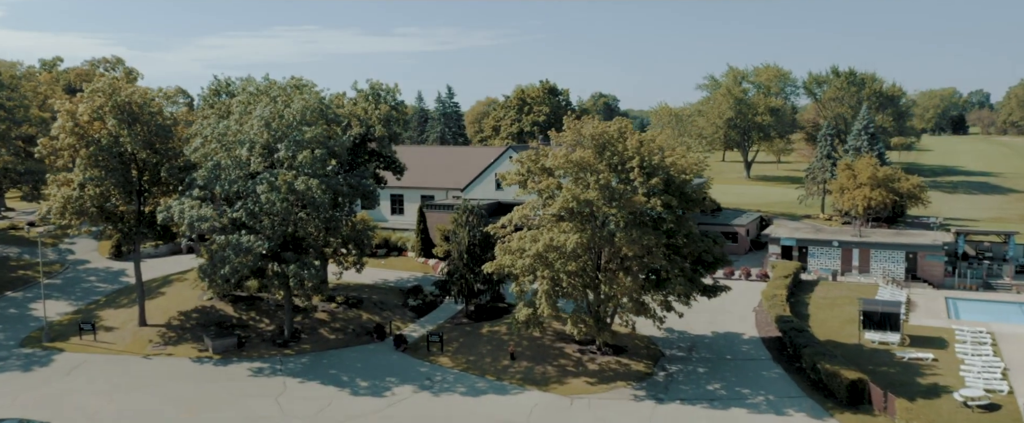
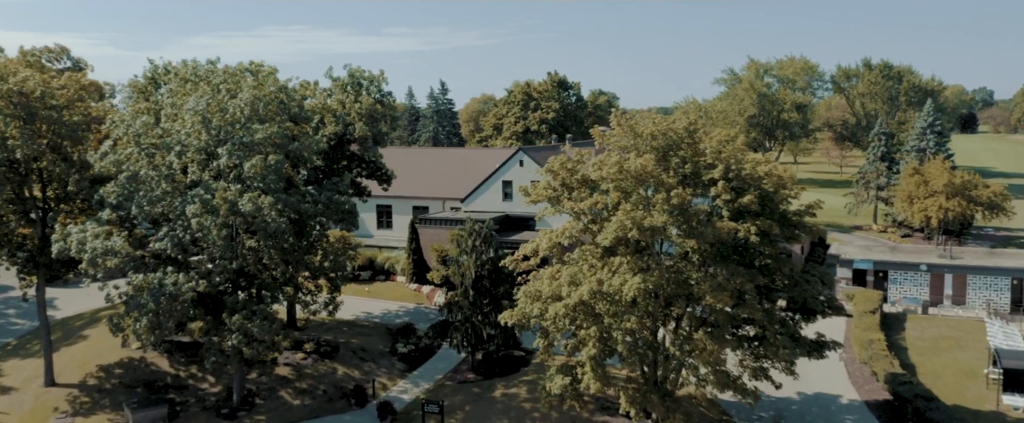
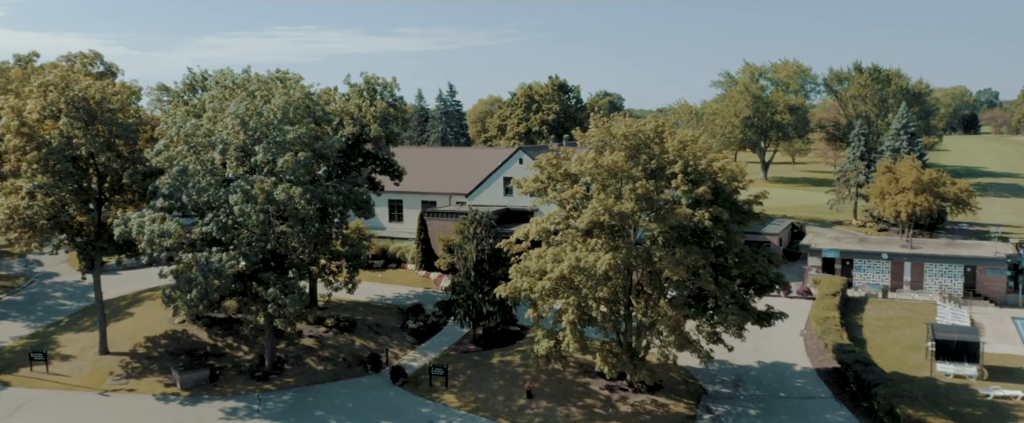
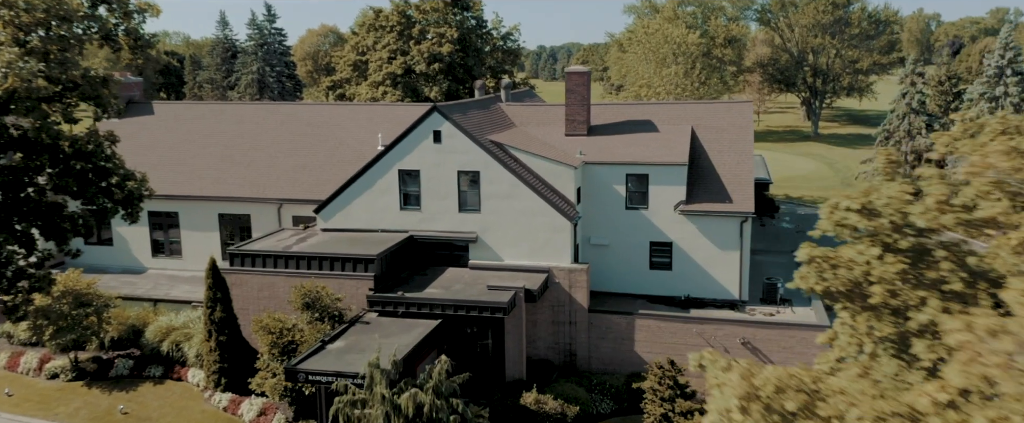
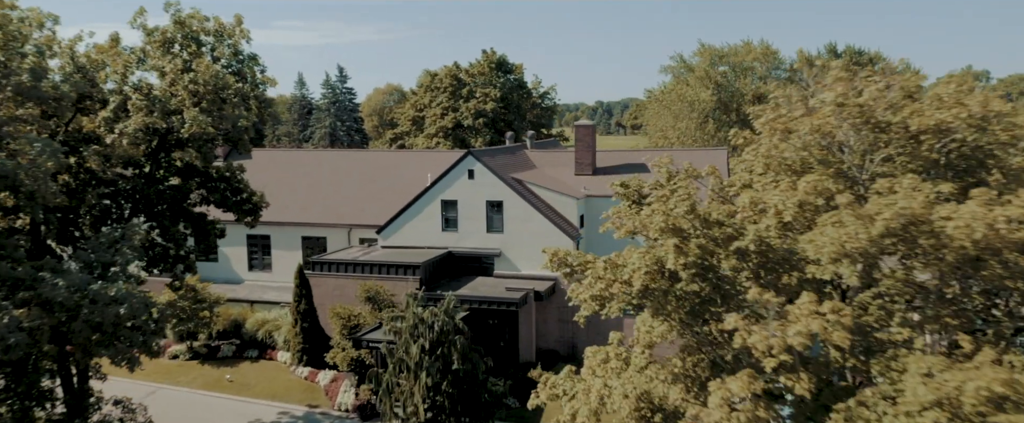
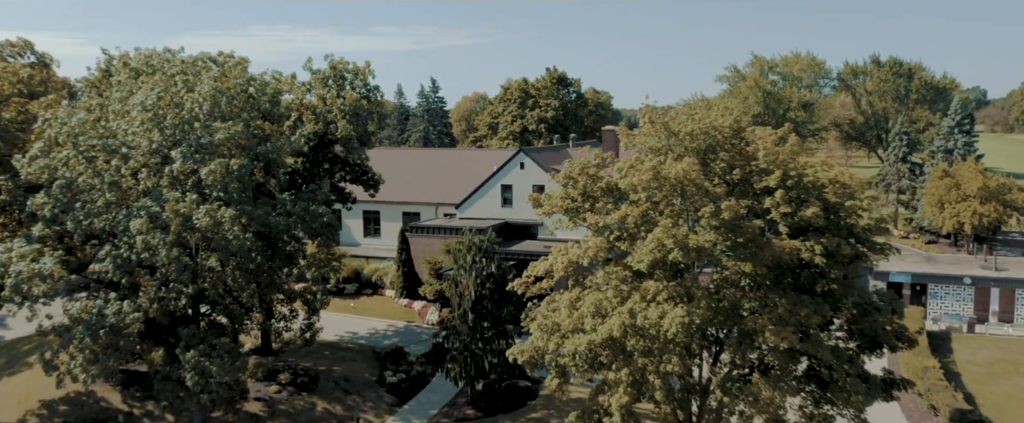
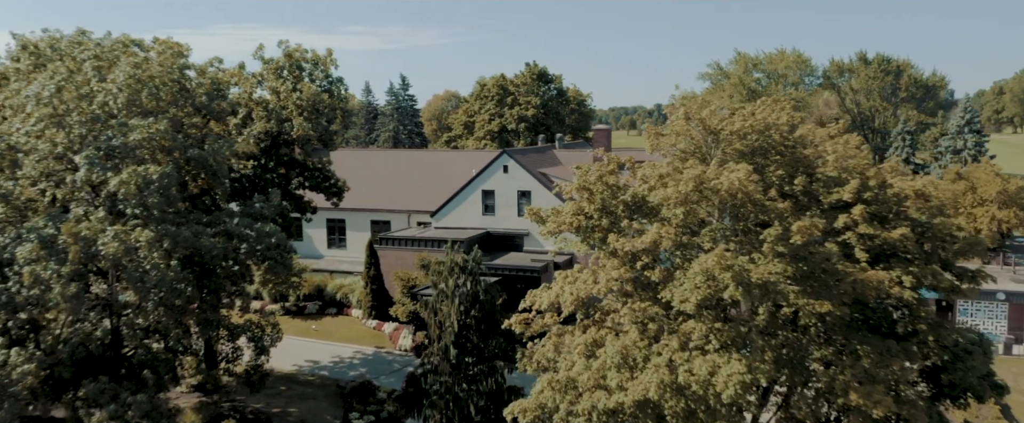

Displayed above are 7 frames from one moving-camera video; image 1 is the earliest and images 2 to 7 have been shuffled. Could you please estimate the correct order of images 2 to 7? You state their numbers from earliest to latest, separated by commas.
3, 2, 6, 7, 5, 4
